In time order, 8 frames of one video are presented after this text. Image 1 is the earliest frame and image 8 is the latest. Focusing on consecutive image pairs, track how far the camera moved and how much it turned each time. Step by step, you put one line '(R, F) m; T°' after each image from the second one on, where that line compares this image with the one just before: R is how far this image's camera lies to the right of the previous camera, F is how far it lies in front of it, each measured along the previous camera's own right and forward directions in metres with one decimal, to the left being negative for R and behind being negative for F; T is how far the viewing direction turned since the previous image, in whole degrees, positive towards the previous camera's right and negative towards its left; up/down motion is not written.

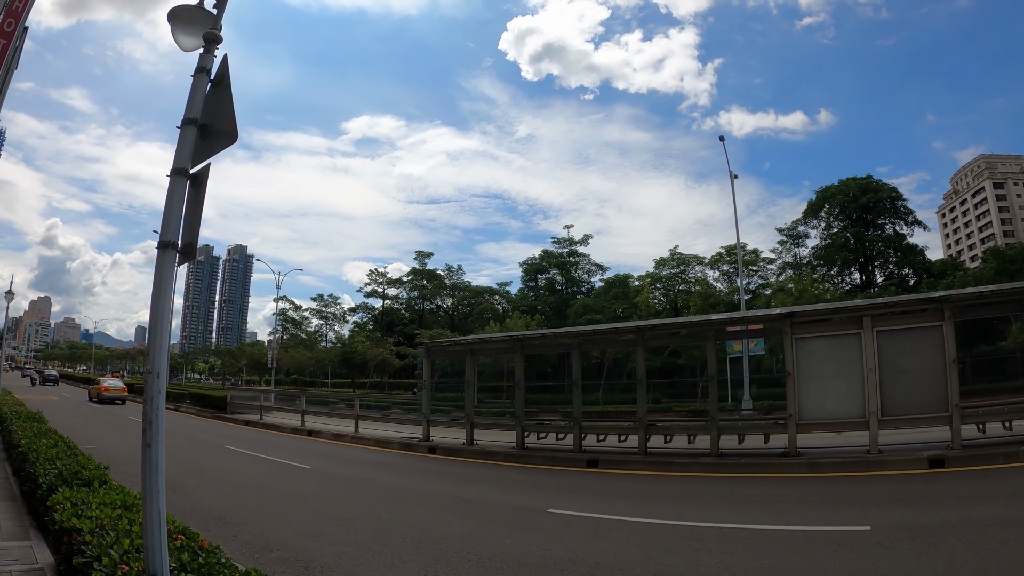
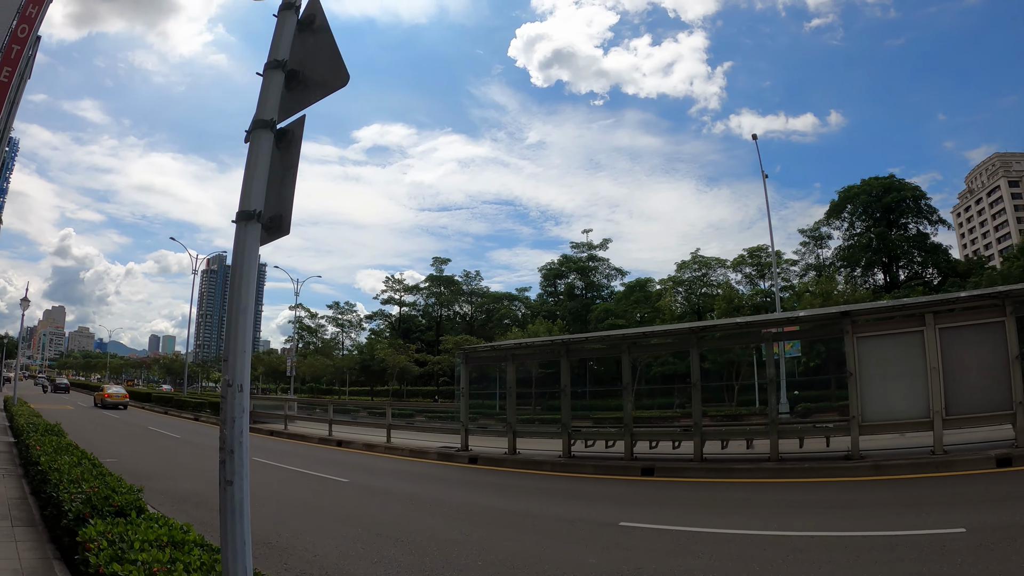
(-0.7, +0.8) m; -1°
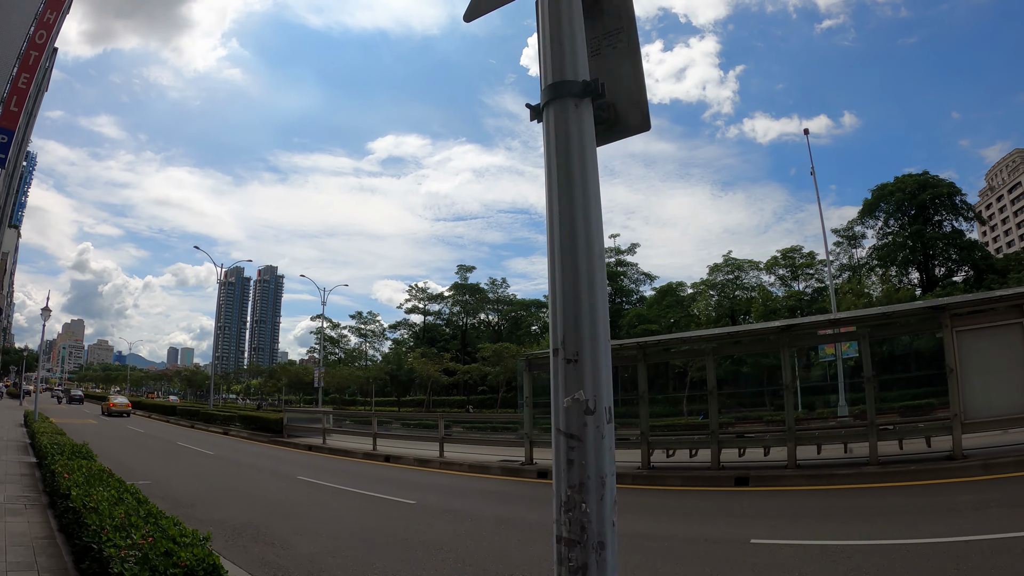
(-1.0, +1.2) m; -1°
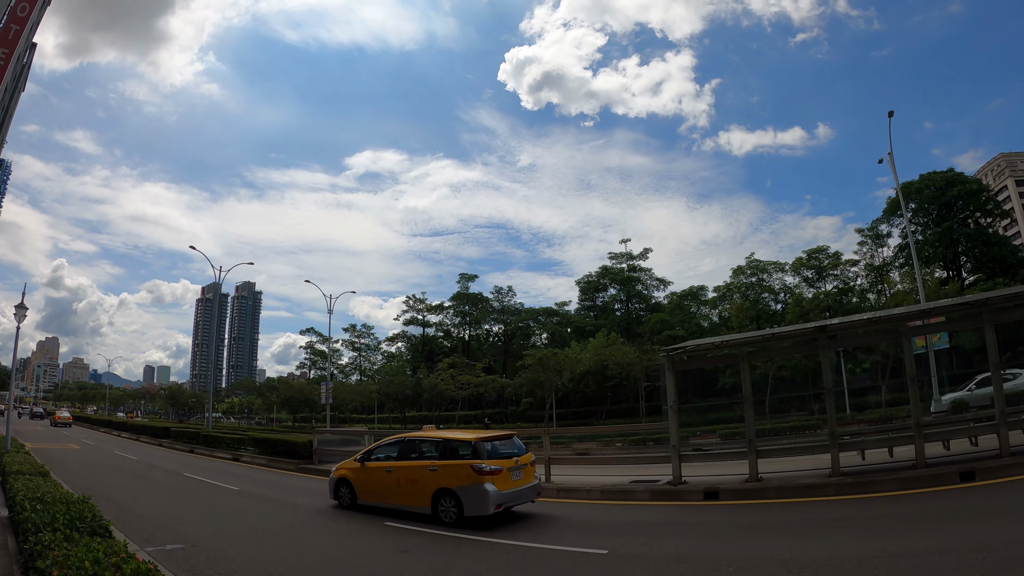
(-2.4, +2.9) m; +2°
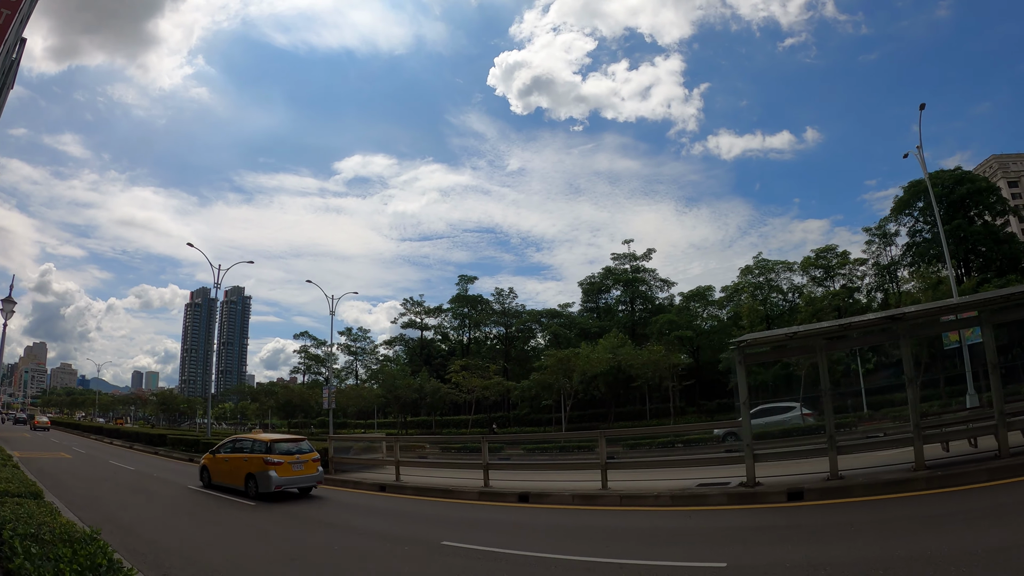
(-0.9, +1.1) m; +1°
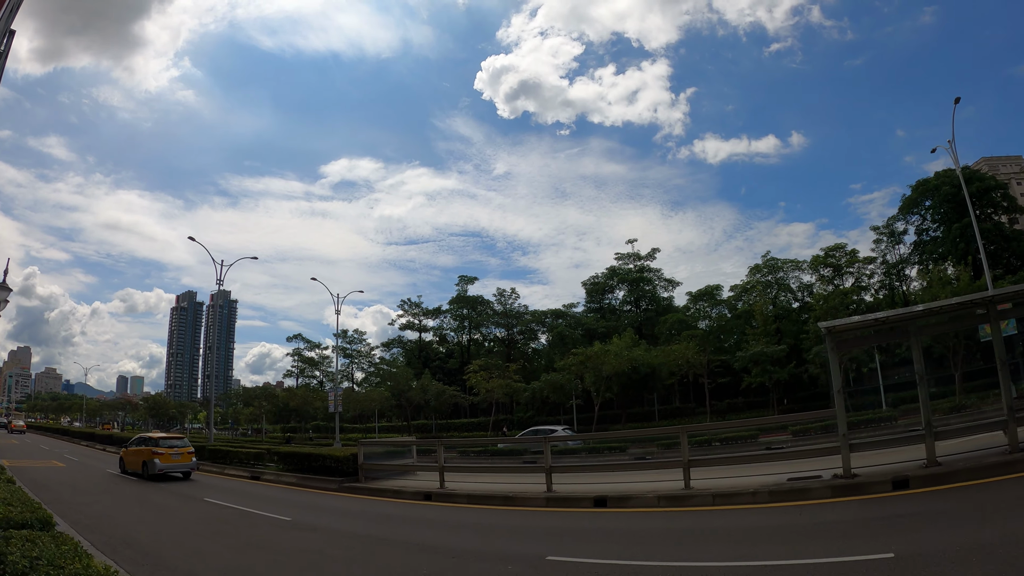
(-1.2, +1.1) m; +1°
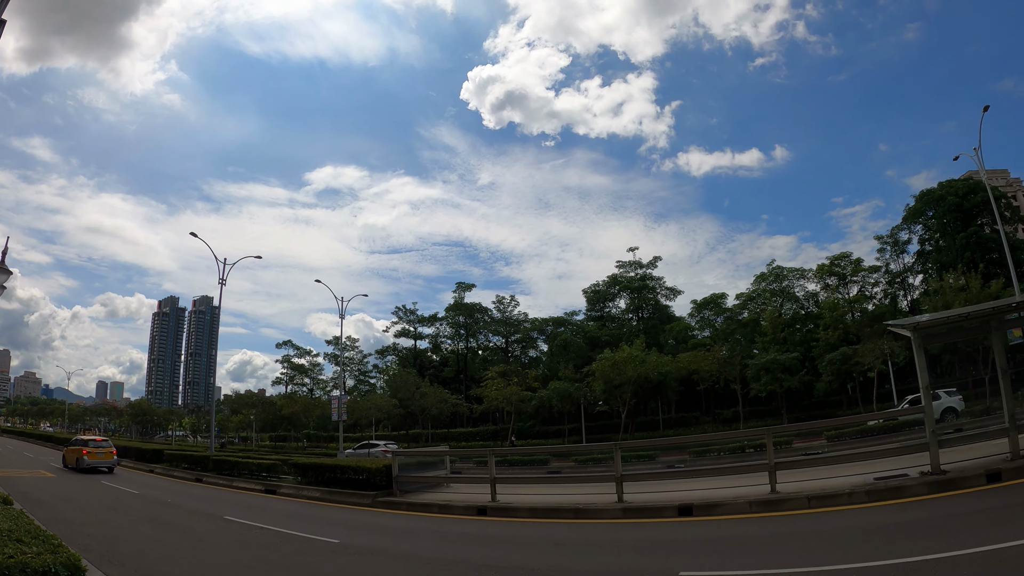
(-1.1, +0.9) m; +1°
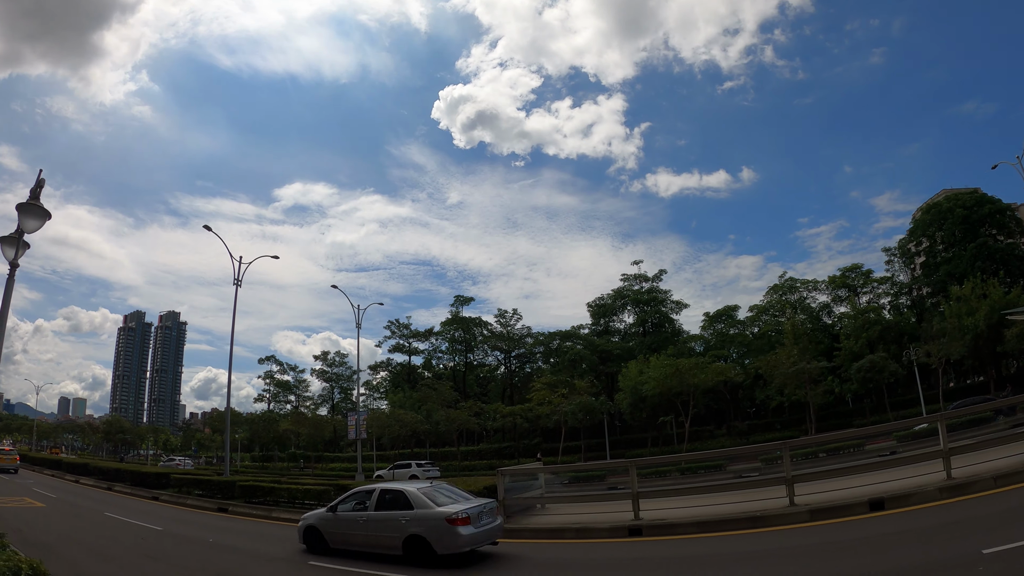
(-2.3, +1.5) m; +2°
